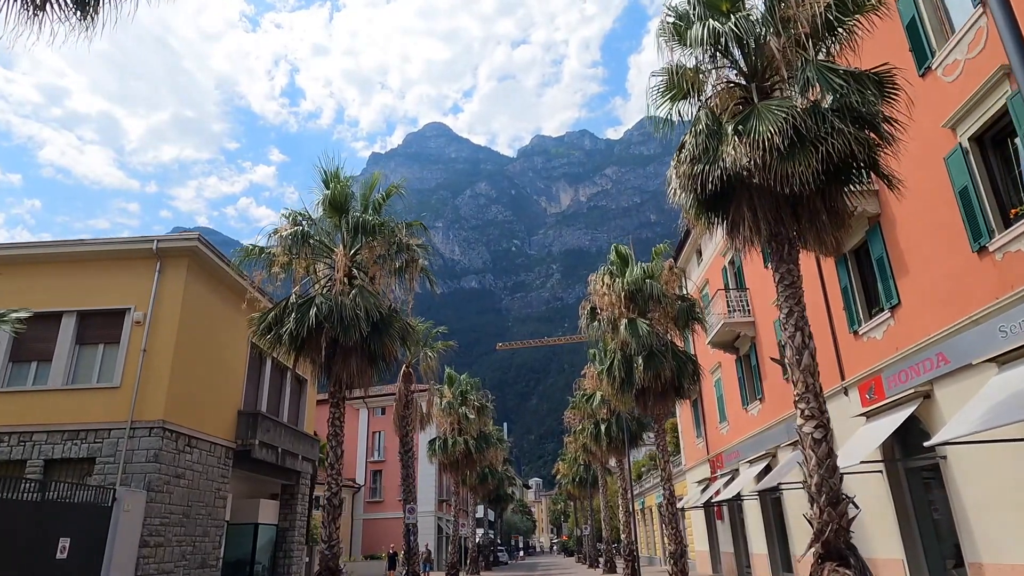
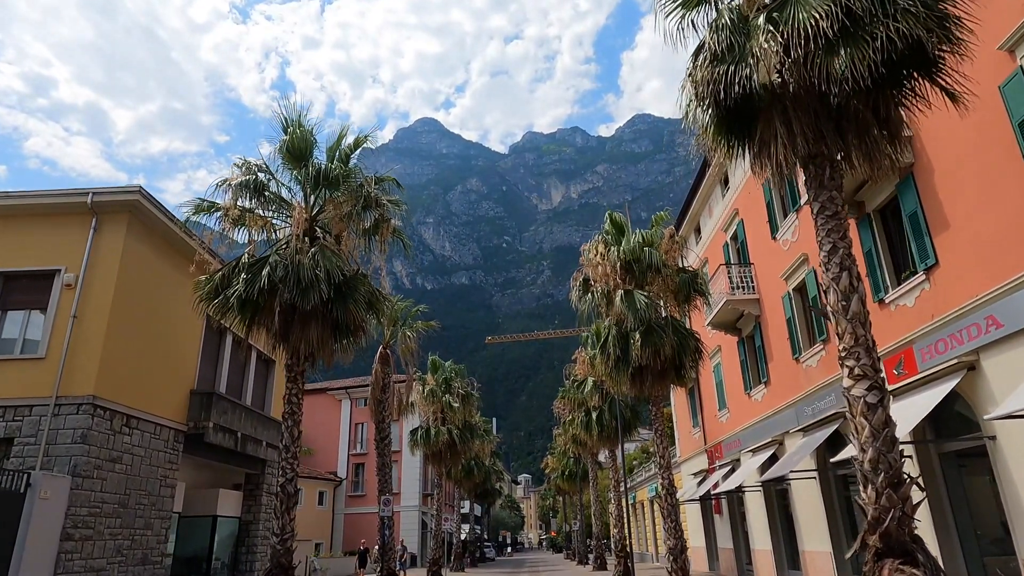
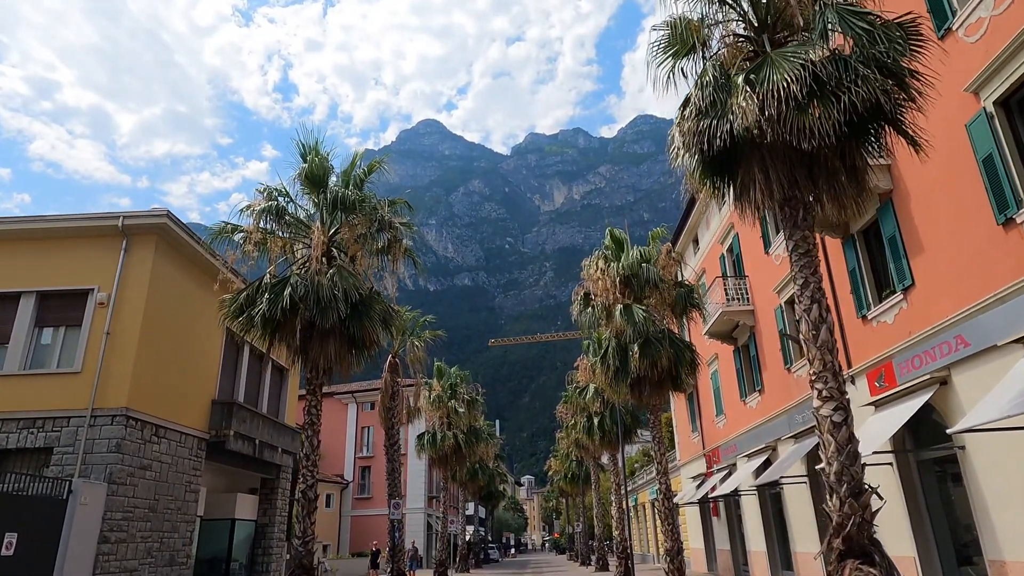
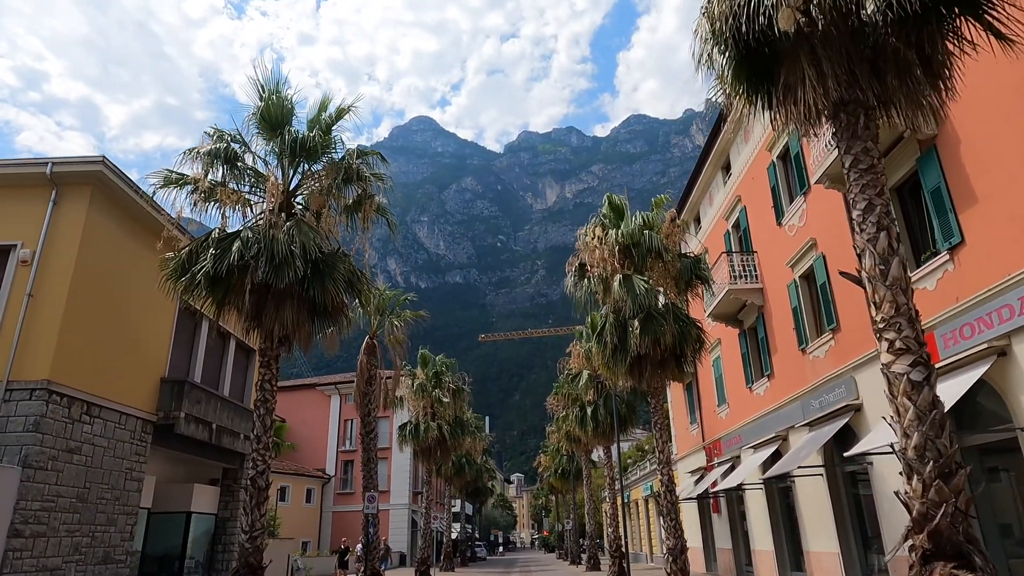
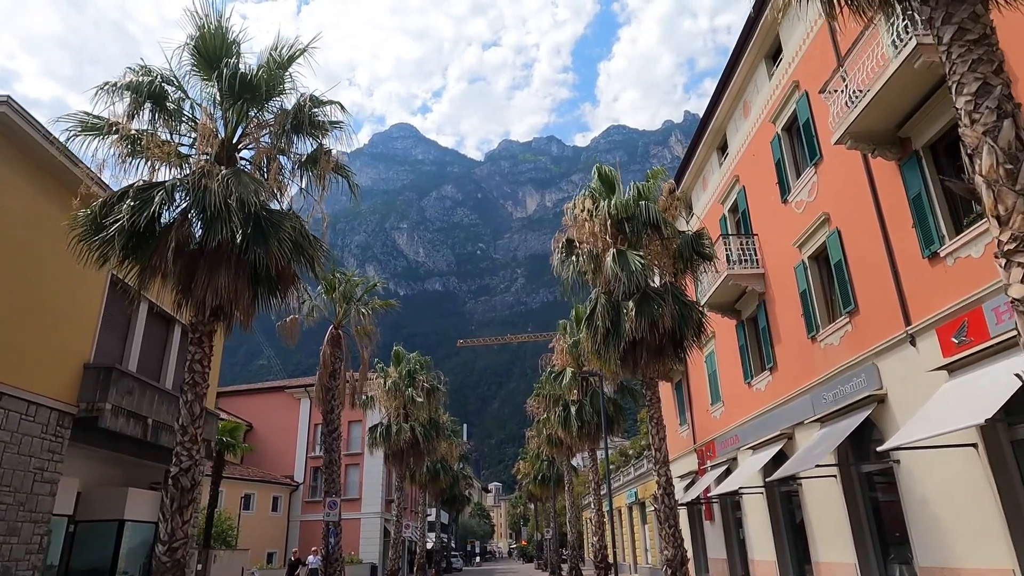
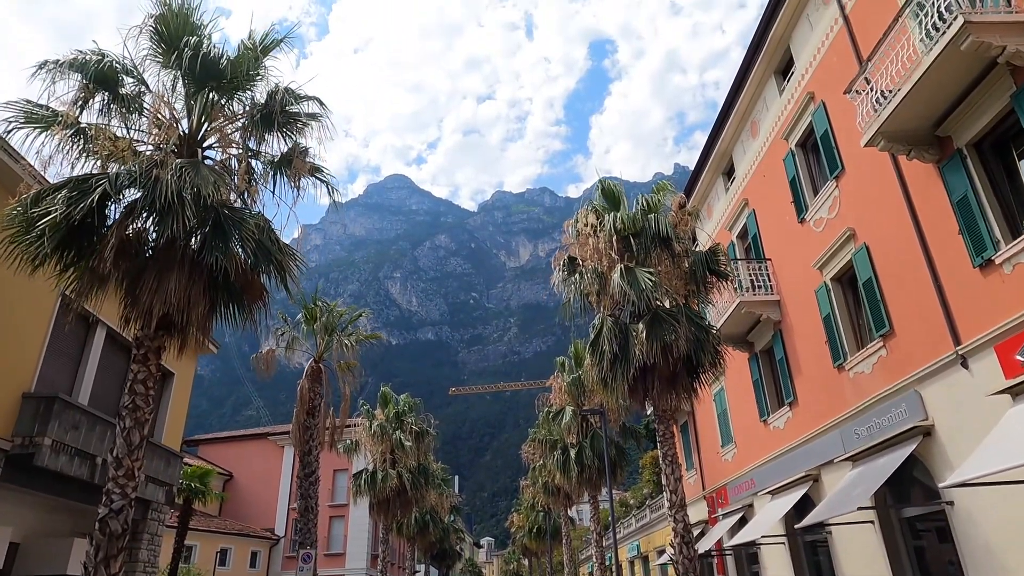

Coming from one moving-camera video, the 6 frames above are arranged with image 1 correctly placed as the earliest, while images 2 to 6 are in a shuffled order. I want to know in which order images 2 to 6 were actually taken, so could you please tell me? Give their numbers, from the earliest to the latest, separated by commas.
3, 2, 4, 5, 6
